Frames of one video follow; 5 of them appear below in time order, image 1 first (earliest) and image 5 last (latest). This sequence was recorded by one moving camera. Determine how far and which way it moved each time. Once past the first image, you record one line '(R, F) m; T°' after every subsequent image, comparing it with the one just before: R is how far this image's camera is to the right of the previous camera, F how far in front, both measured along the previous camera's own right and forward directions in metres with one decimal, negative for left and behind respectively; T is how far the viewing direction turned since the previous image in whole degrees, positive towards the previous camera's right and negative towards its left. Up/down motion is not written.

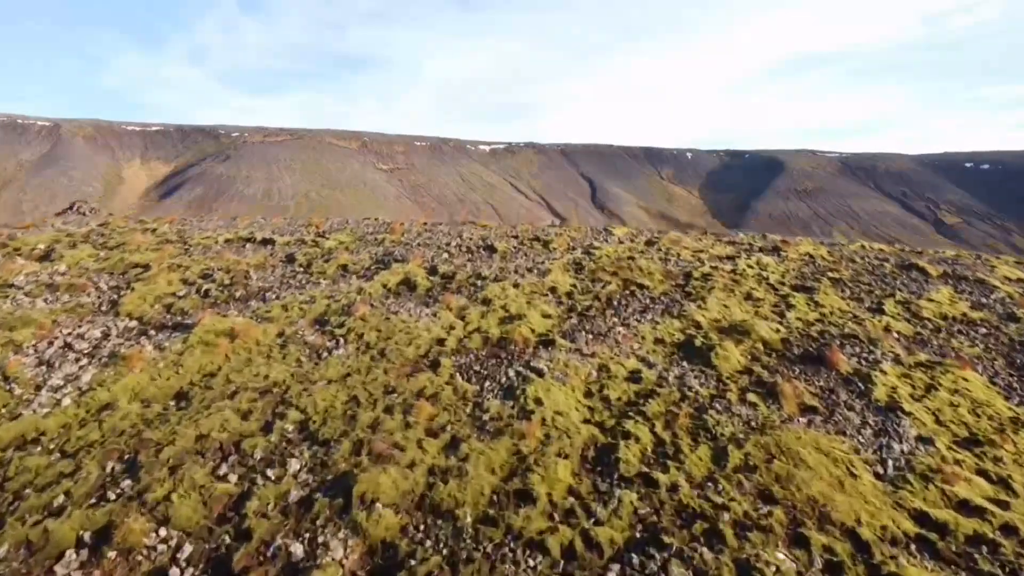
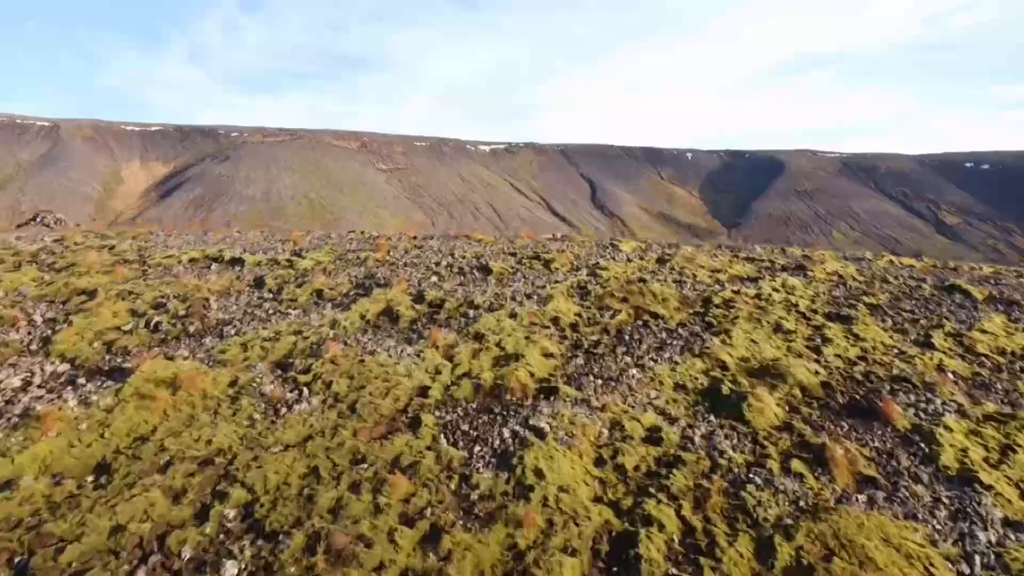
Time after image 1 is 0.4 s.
(0.0, +0.7) m; 0°
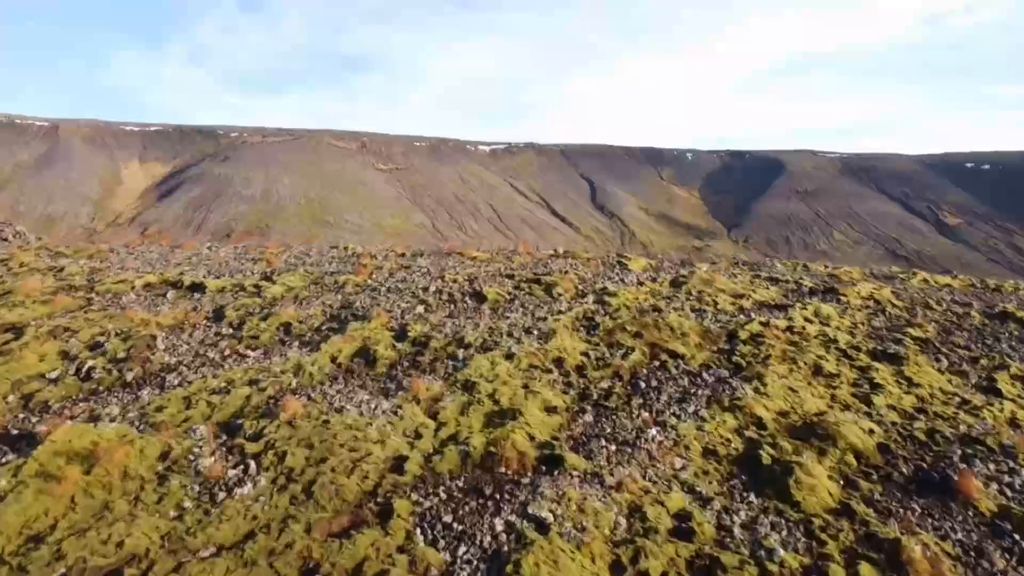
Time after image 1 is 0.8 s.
(0.0, +0.7) m; 0°
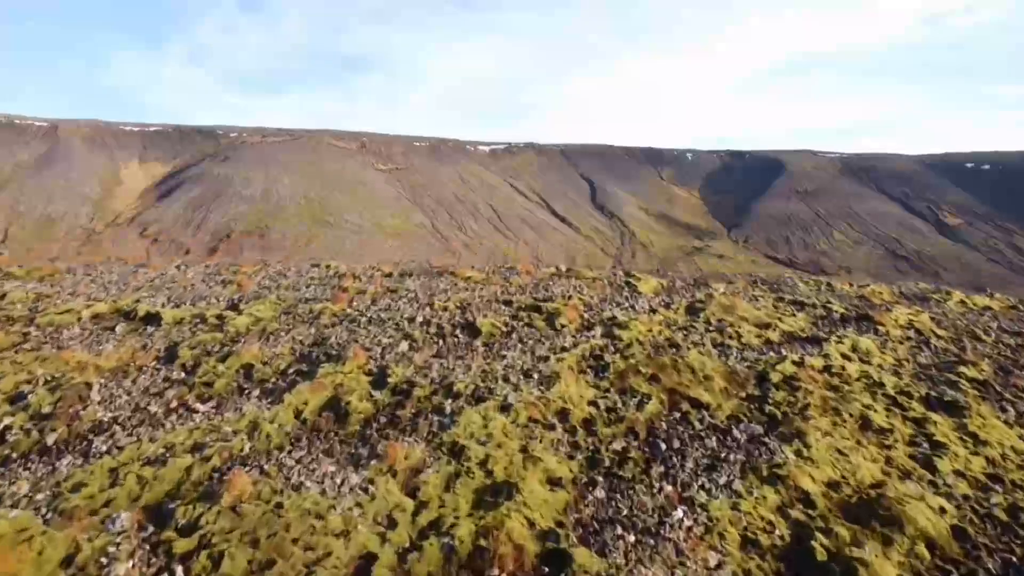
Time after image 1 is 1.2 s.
(0.0, +0.7) m; 0°
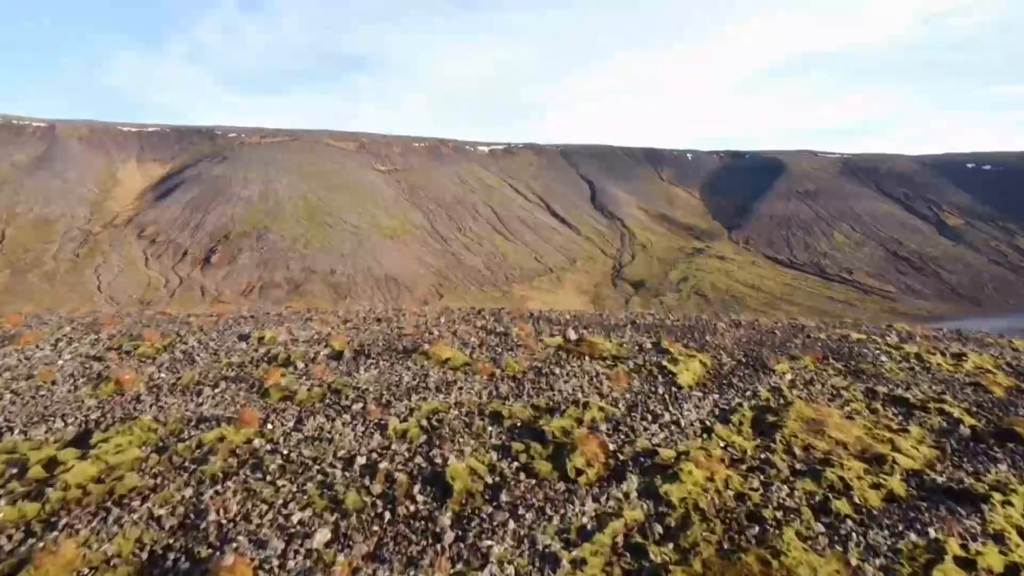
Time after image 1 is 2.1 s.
(+0.1, +1.8) m; 0°
